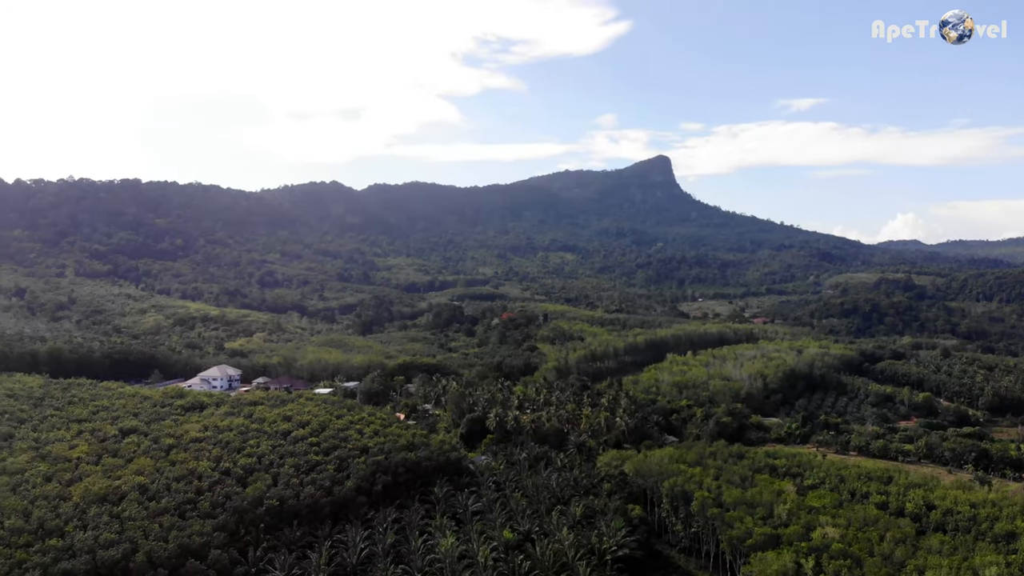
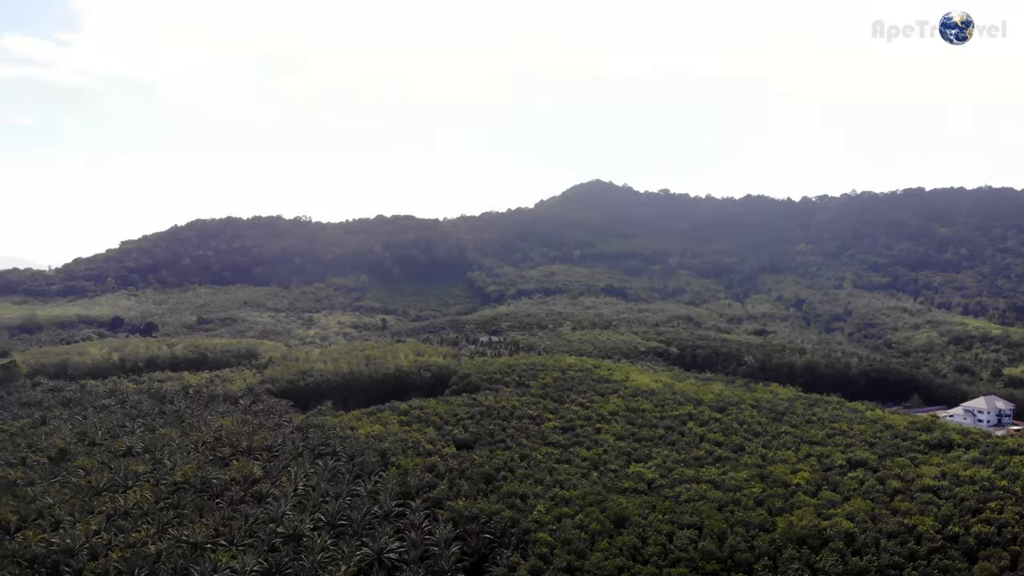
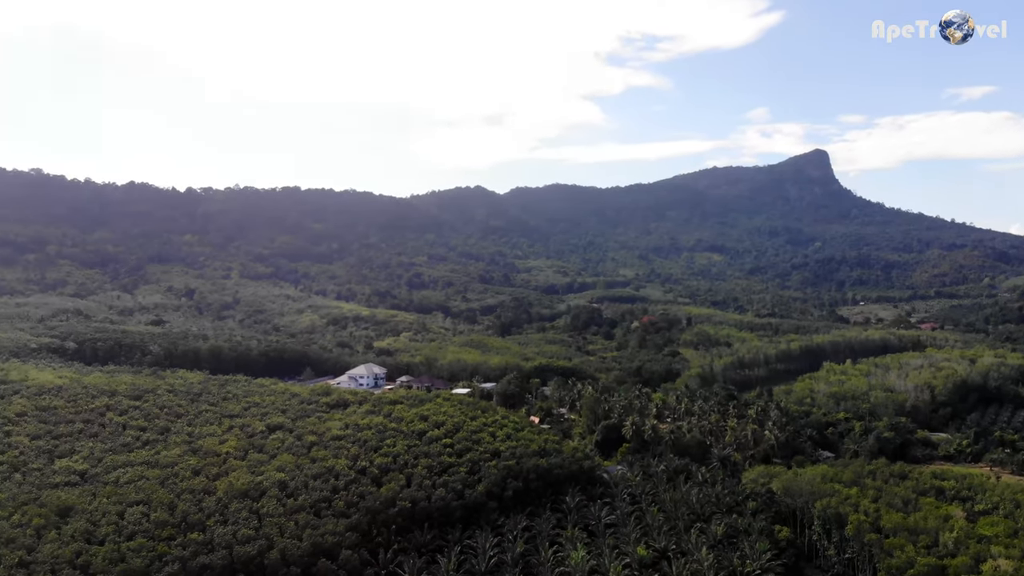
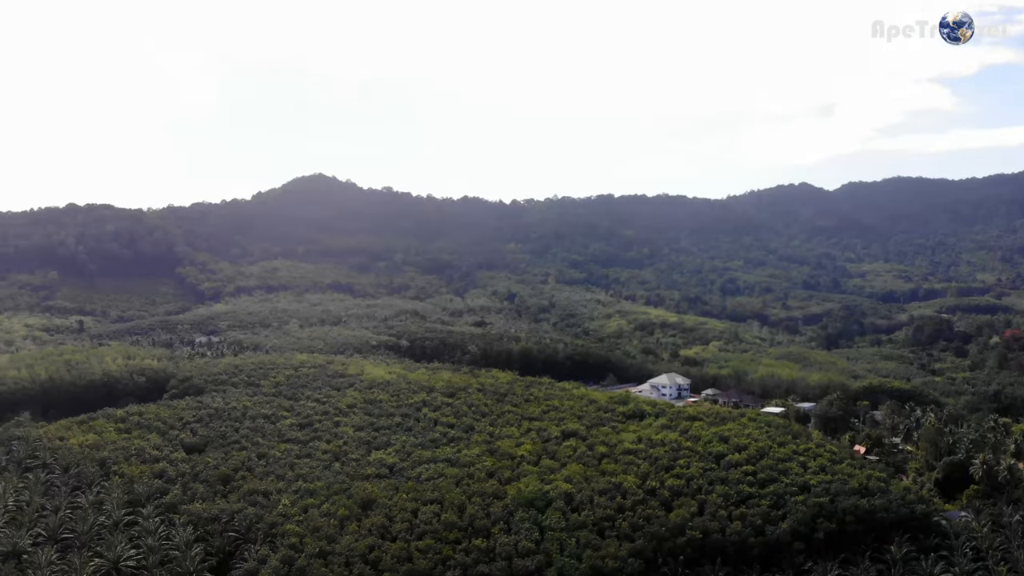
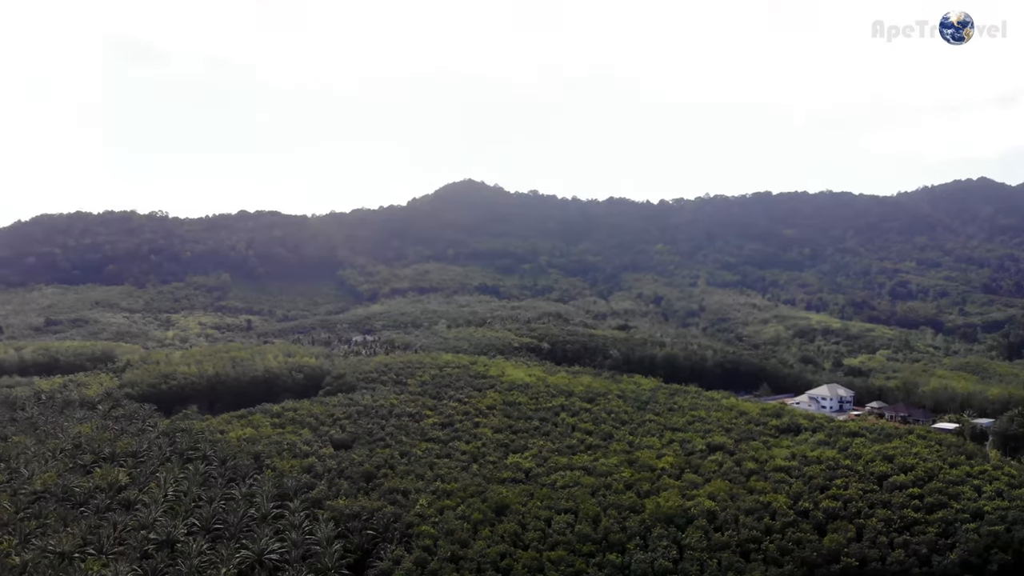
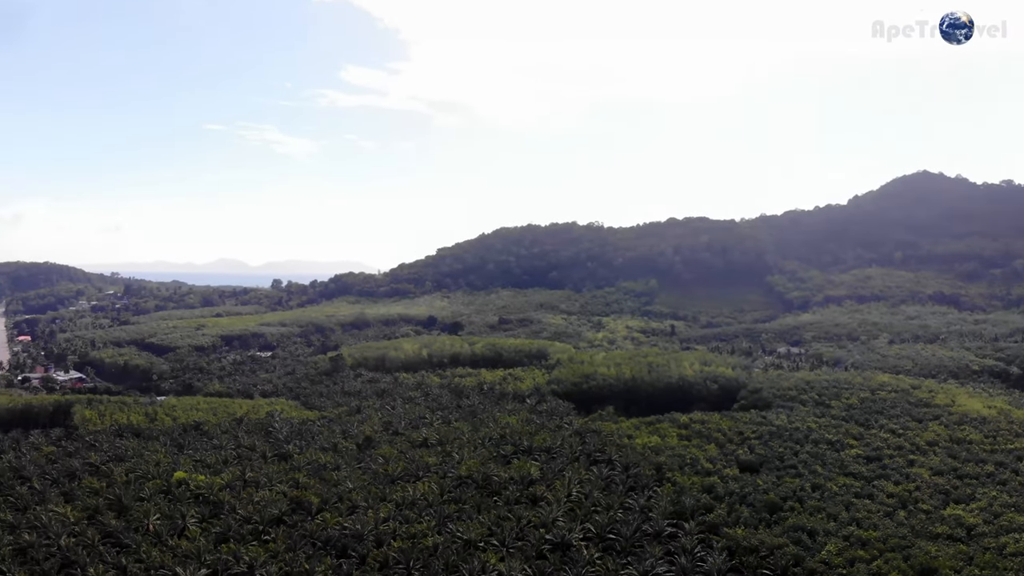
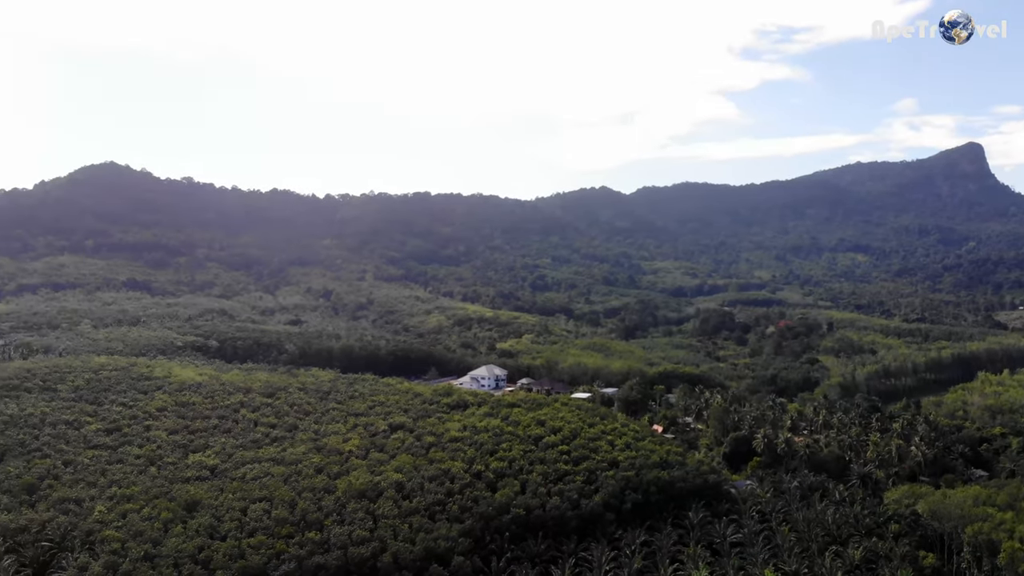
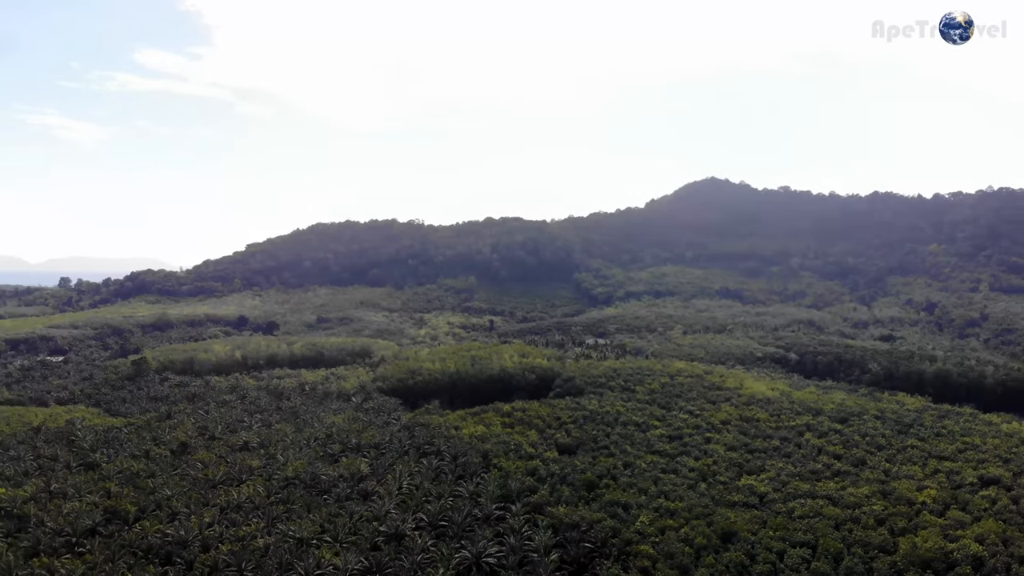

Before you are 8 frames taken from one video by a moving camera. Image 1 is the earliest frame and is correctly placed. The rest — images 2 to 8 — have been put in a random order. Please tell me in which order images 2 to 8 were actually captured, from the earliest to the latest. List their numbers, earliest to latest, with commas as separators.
3, 7, 4, 5, 2, 8, 6
